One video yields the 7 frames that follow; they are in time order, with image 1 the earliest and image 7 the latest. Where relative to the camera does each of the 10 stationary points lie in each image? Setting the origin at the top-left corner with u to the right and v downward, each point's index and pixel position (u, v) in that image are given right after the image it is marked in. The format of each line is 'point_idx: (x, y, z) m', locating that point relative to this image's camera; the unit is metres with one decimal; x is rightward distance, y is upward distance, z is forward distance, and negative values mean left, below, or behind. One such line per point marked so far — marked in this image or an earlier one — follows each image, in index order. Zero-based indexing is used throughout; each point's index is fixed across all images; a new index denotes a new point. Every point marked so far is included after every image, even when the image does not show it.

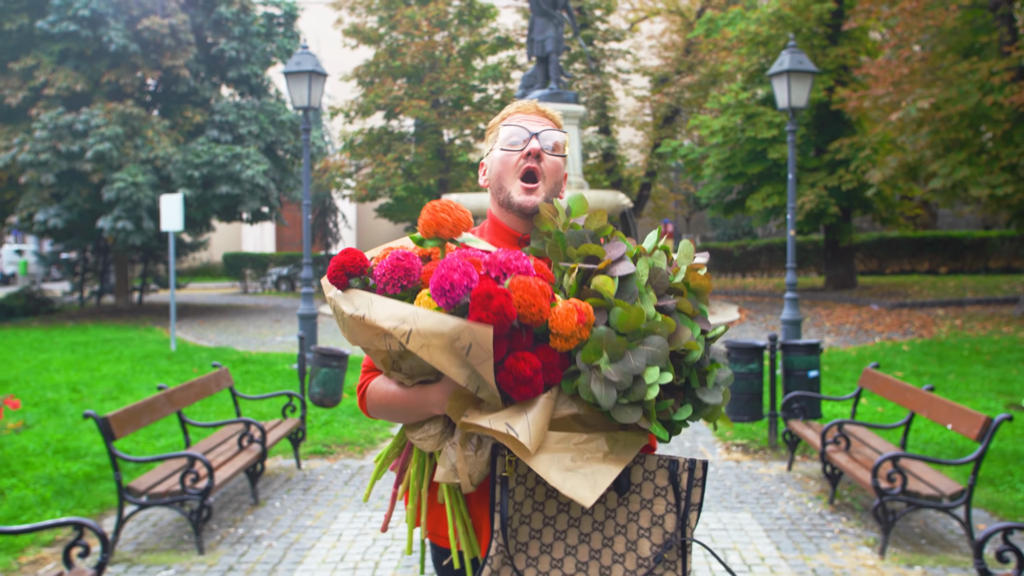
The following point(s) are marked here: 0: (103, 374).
0: (-5.4, -1.1, +9.4) m
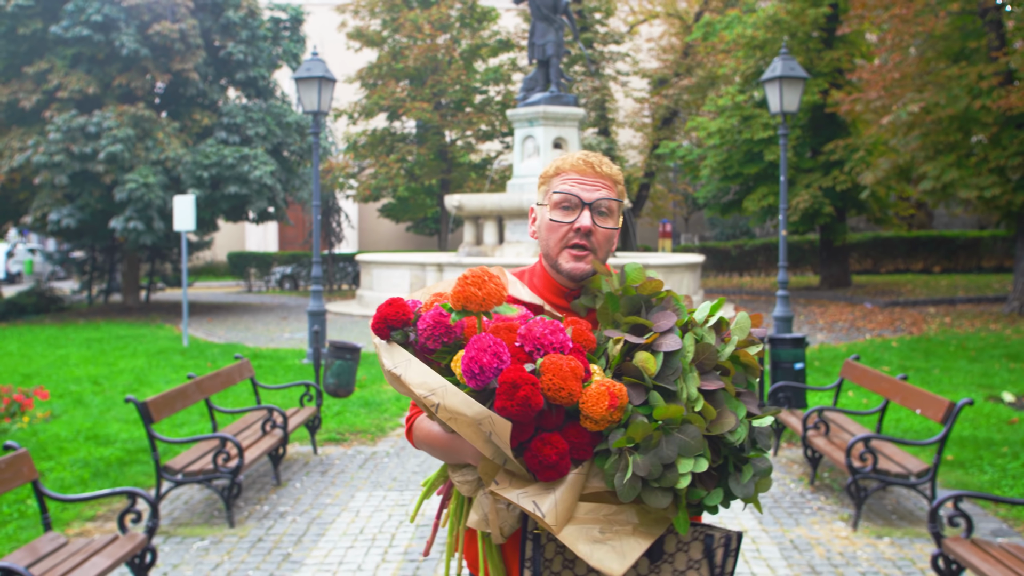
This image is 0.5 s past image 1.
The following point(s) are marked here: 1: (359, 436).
0: (-5.4, -1.1, +9.8) m
1: (-1.4, -1.3, +6.4) m
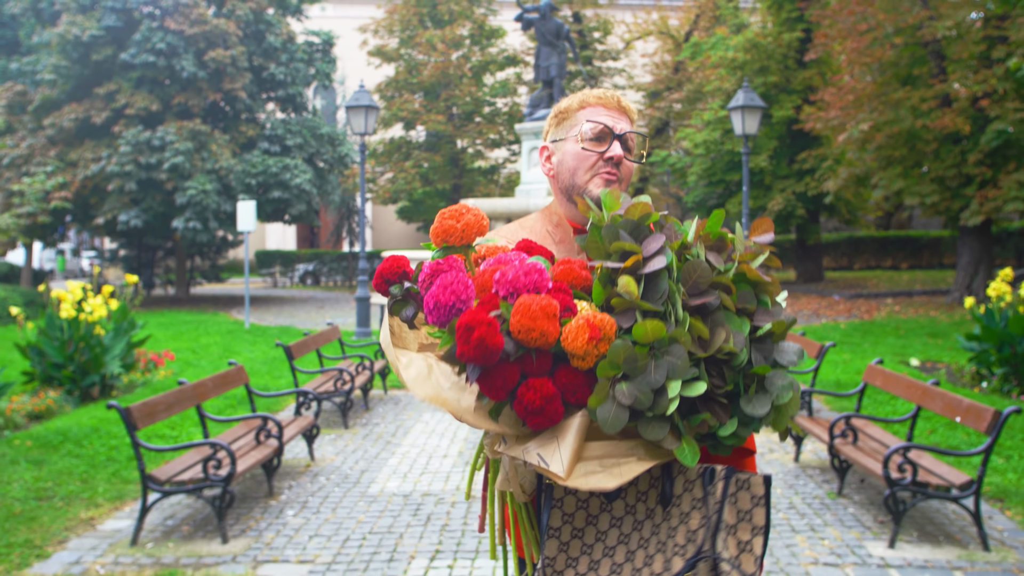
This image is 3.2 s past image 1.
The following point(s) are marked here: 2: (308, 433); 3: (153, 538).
0: (-5.2, -0.9, +12.0) m
1: (-1.2, -1.1, +8.6) m
2: (-1.6, -1.2, +5.7) m
3: (-2.1, -1.5, +4.3) m
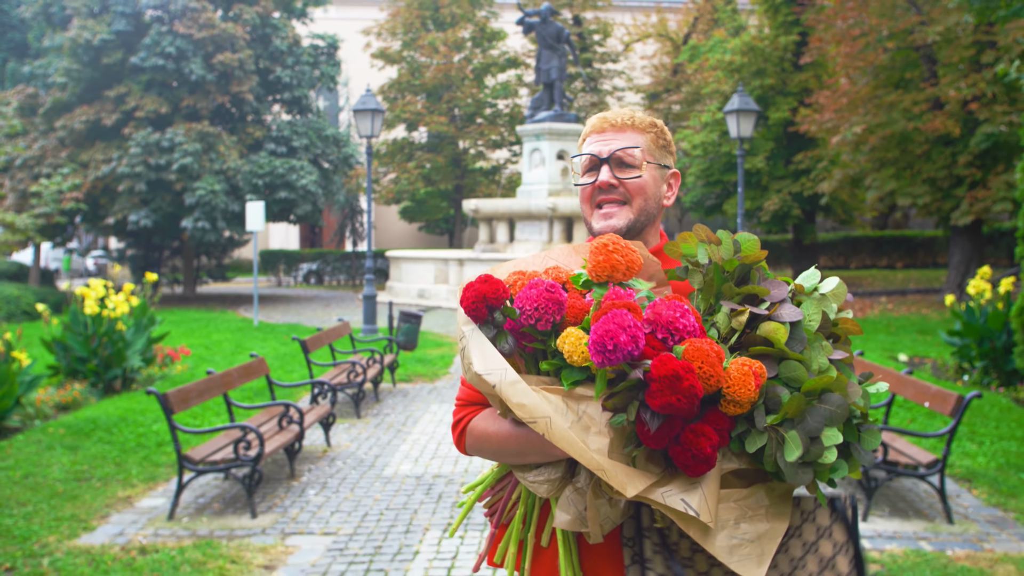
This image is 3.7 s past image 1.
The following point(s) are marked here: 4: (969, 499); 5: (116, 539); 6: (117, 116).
0: (-5.1, -0.9, +12.4) m
1: (-1.1, -1.1, +9.0) m
2: (-1.6, -1.1, +6.1) m
3: (-2.1, -1.5, +4.7) m
4: (+3.0, -1.4, +4.7) m
5: (-2.4, -1.5, +4.3) m
6: (-9.7, +4.2, +17.6) m
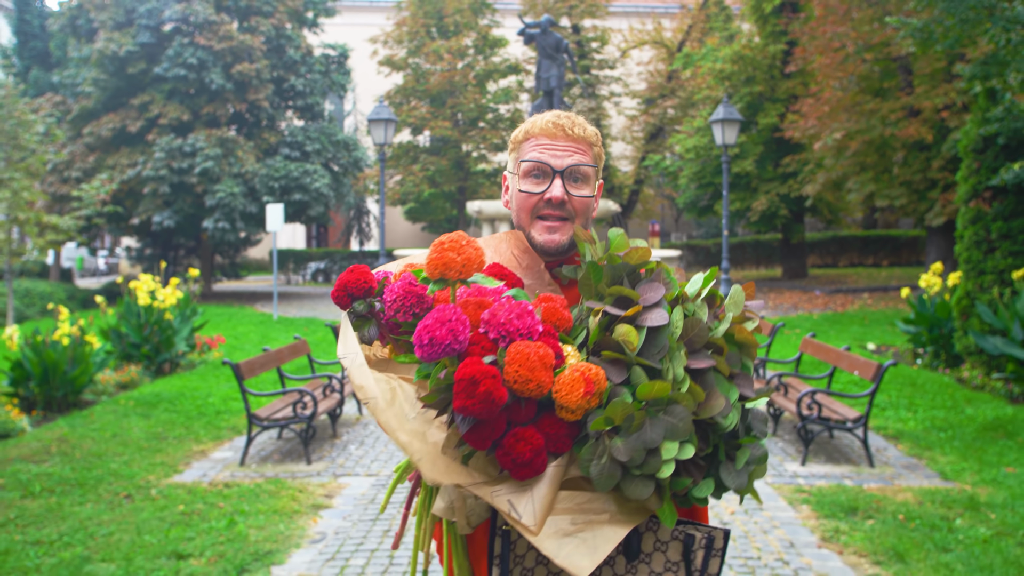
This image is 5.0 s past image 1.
0: (-5.1, -0.8, +13.5) m
1: (-1.1, -1.0, +10.1) m
2: (-1.6, -1.1, +7.2) m
3: (-2.1, -1.4, +5.7) m
4: (+3.1, -1.3, +5.8) m
5: (-2.3, -1.4, +5.3) m
6: (-9.7, +4.3, +18.7) m
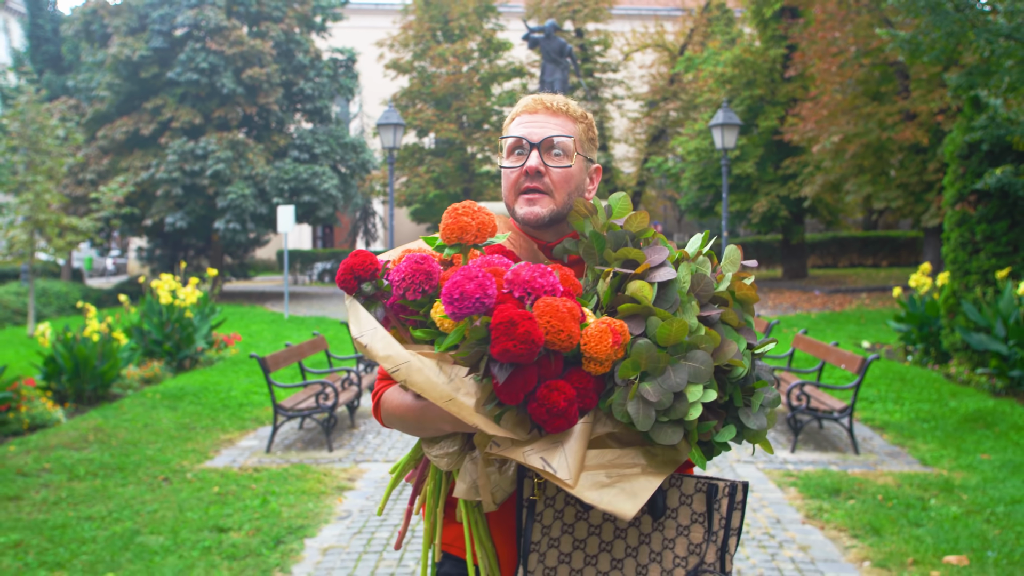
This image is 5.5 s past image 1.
0: (-5.0, -0.8, +13.9) m
1: (-1.0, -1.0, +10.5) m
2: (-1.5, -1.1, +7.6) m
3: (-2.0, -1.4, +6.1) m
4: (+3.2, -1.3, +6.2) m
5: (-2.2, -1.4, +5.7) m
6: (-9.5, +4.3, +19.1) m
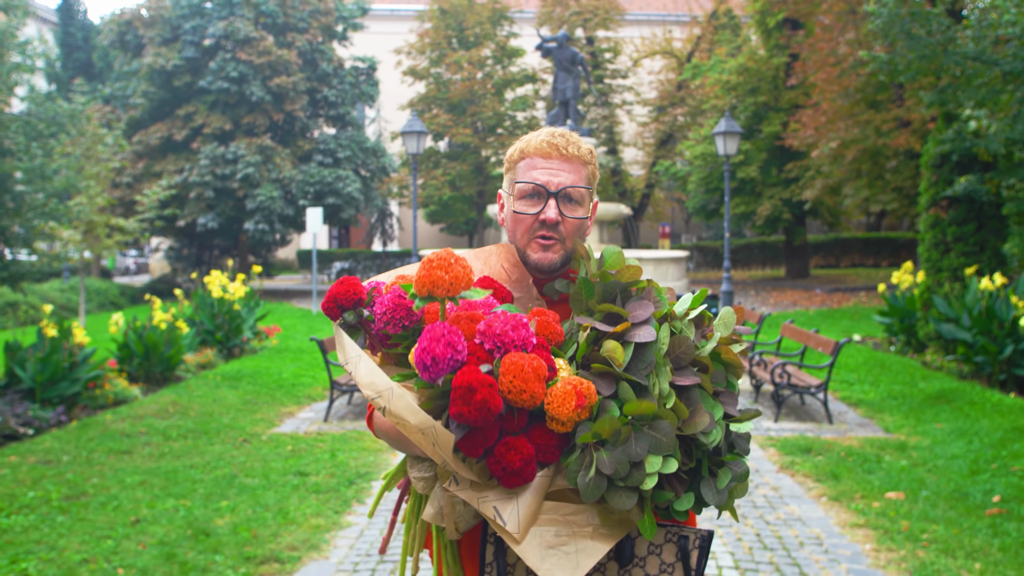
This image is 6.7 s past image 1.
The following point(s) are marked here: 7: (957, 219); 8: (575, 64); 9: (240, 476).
0: (-4.7, -0.7, +14.9) m
1: (-0.7, -1.0, +11.5) m
2: (-1.2, -1.0, +8.6) m
3: (-1.8, -1.3, +7.1) m
4: (+3.4, -1.3, +7.1) m
5: (-2.0, -1.3, +6.7) m
6: (-9.1, +4.4, +20.2) m
7: (+5.6, +0.9, +9.0) m
8: (+1.6, +5.3, +17.5) m
9: (-2.0, -1.4, +5.3) m
